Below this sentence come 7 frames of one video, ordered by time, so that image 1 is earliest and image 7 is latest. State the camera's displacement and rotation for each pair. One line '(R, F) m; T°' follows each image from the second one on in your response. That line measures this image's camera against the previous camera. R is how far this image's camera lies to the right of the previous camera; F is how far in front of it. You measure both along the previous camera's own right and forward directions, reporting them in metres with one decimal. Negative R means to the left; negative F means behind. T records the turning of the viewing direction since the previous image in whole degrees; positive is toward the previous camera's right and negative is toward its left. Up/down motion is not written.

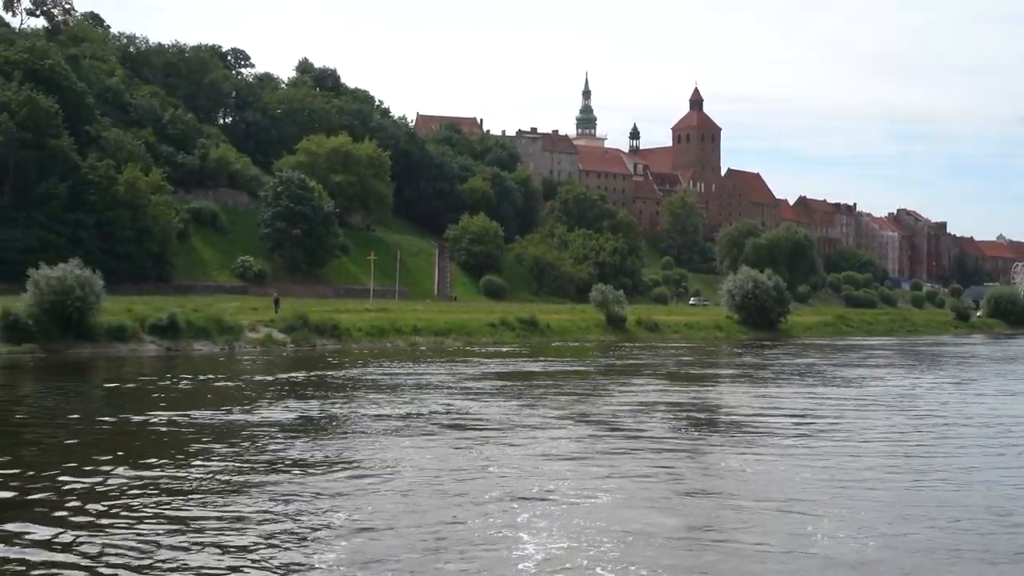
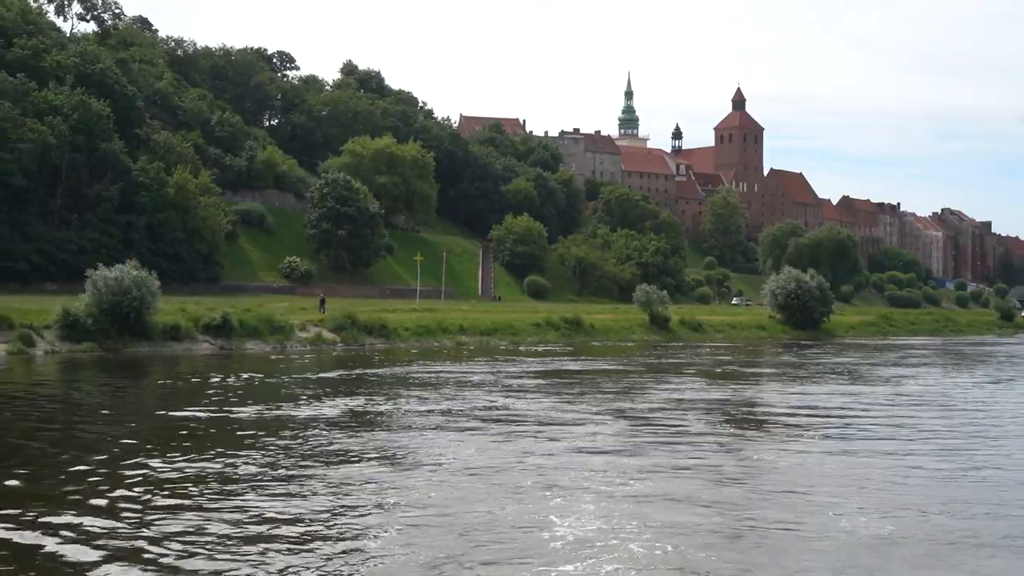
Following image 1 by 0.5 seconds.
(-0.1, -0.7) m; -2°
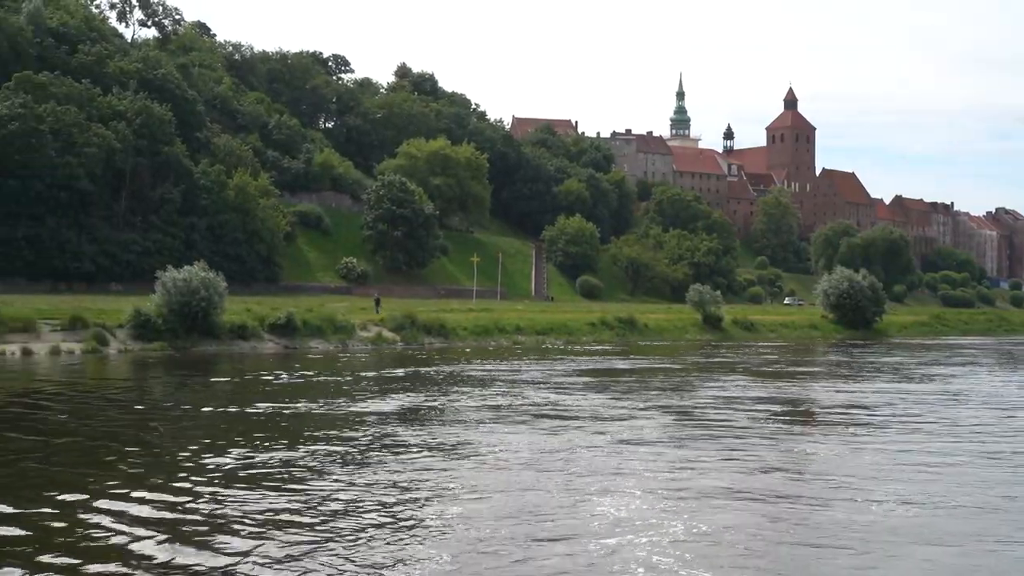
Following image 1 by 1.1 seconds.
(-0.2, -1.1) m; -3°
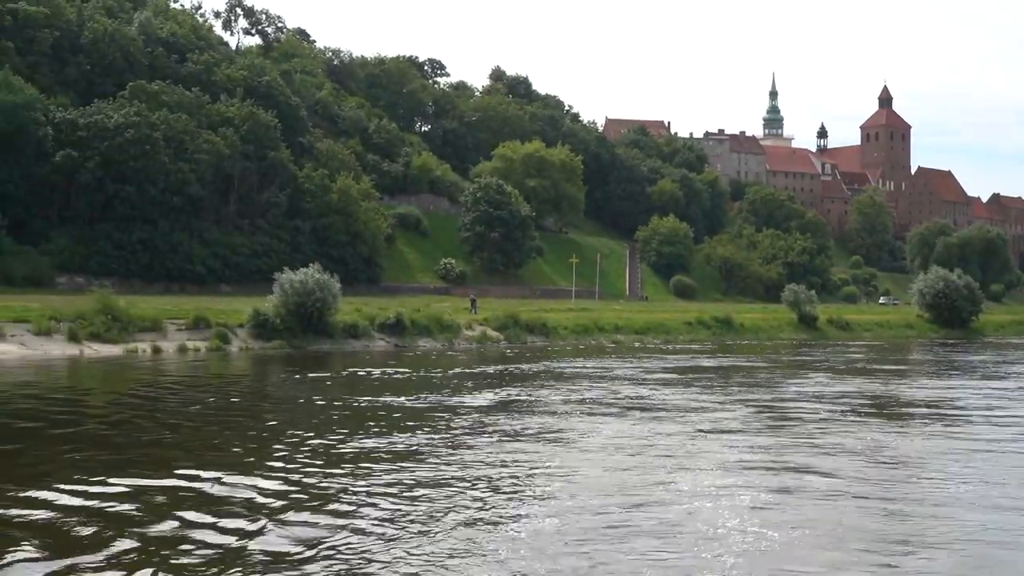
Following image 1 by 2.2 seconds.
(-0.5, -2.1) m; -5°
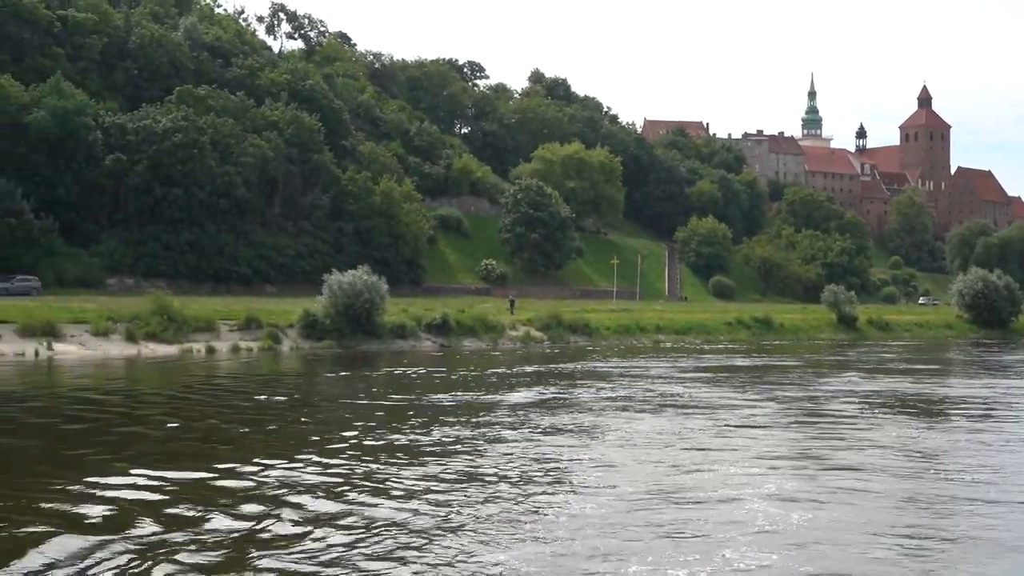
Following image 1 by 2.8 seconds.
(-0.4, -1.1) m; -2°
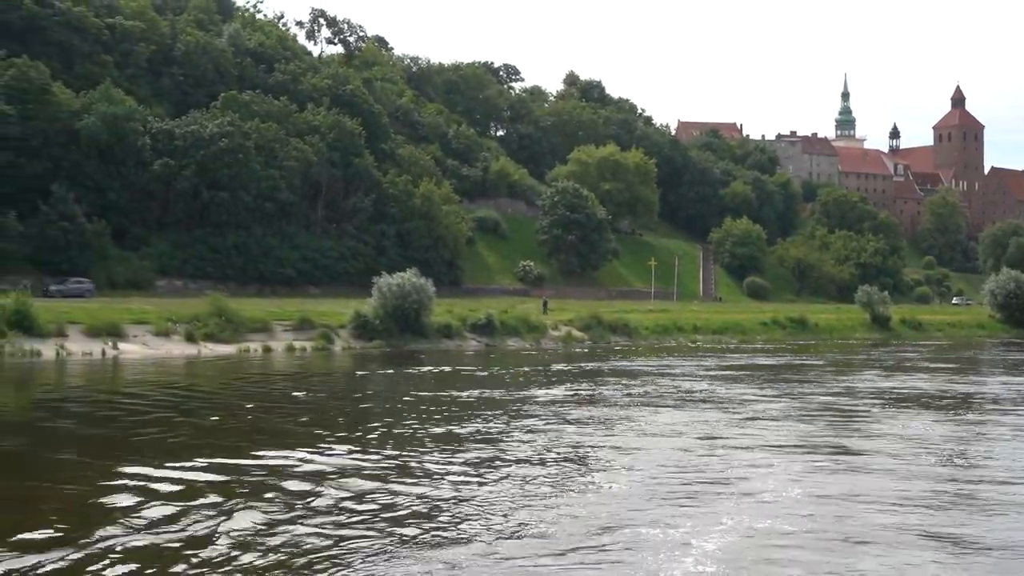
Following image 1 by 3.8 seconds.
(-0.5, -1.7) m; -2°
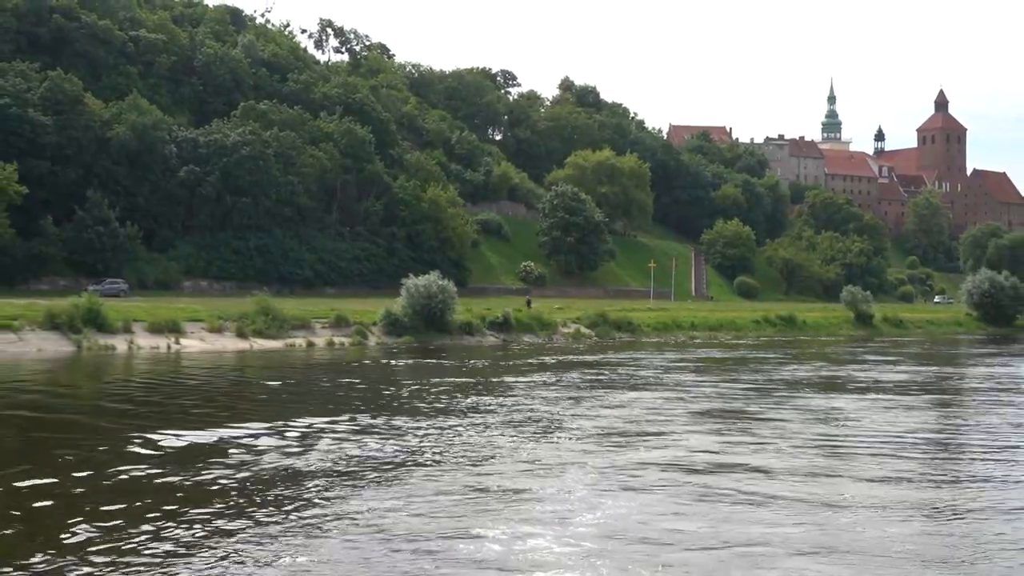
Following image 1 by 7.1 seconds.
(-0.9, -3.2) m; +1°
